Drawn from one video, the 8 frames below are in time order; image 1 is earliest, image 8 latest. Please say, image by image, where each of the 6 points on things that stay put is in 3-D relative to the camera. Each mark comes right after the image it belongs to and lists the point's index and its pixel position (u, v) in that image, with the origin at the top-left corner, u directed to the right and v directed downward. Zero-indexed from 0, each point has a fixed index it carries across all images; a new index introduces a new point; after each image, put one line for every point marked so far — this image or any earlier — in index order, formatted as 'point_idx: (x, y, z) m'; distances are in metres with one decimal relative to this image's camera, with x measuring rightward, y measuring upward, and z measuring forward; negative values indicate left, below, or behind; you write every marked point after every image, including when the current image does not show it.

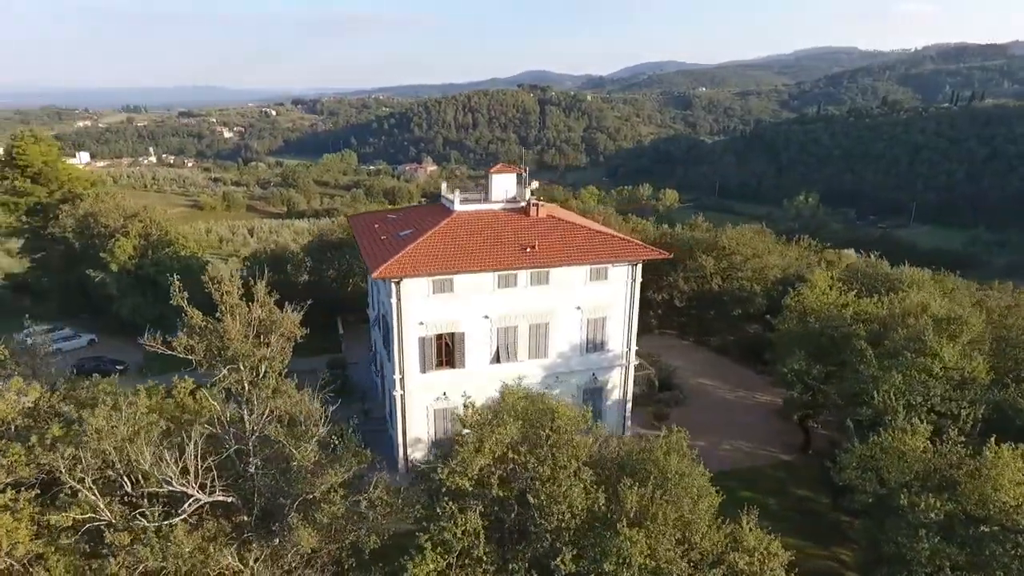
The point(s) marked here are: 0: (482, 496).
0: (-0.8, -4.4, +13.0) m
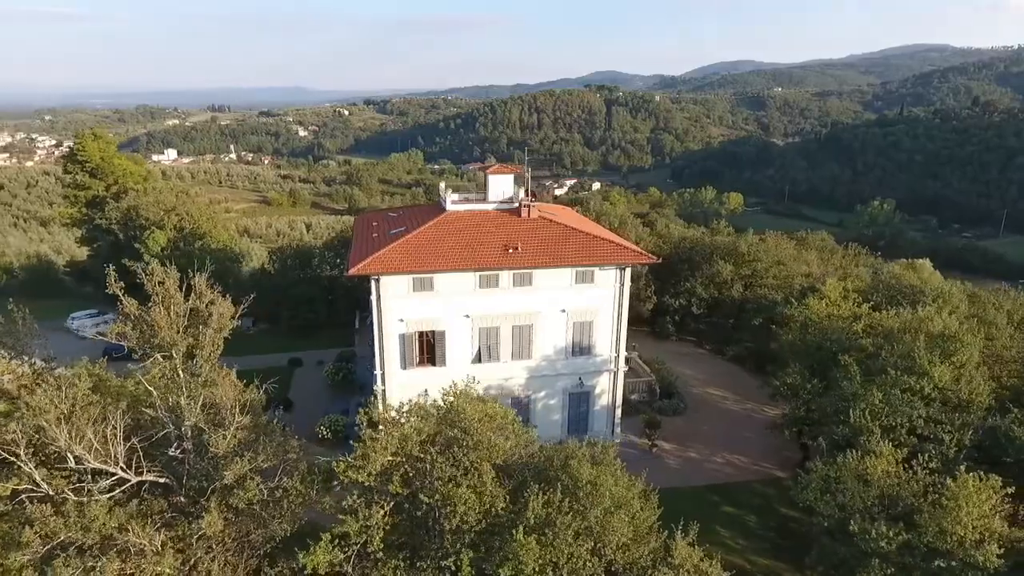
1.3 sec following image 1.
0: (-2.8, -4.3, +13.1) m
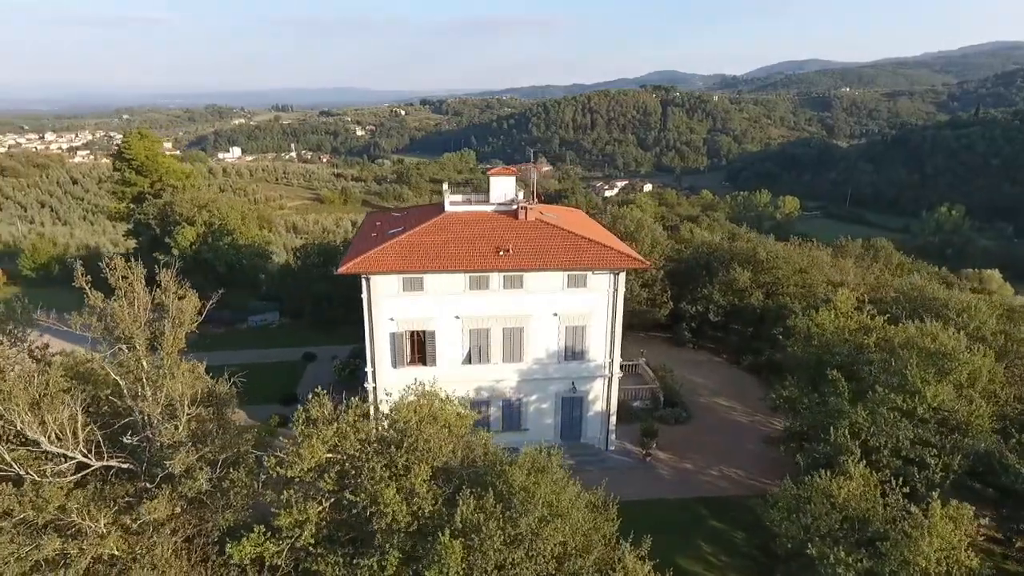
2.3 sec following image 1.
0: (-4.2, -4.3, +13.4) m
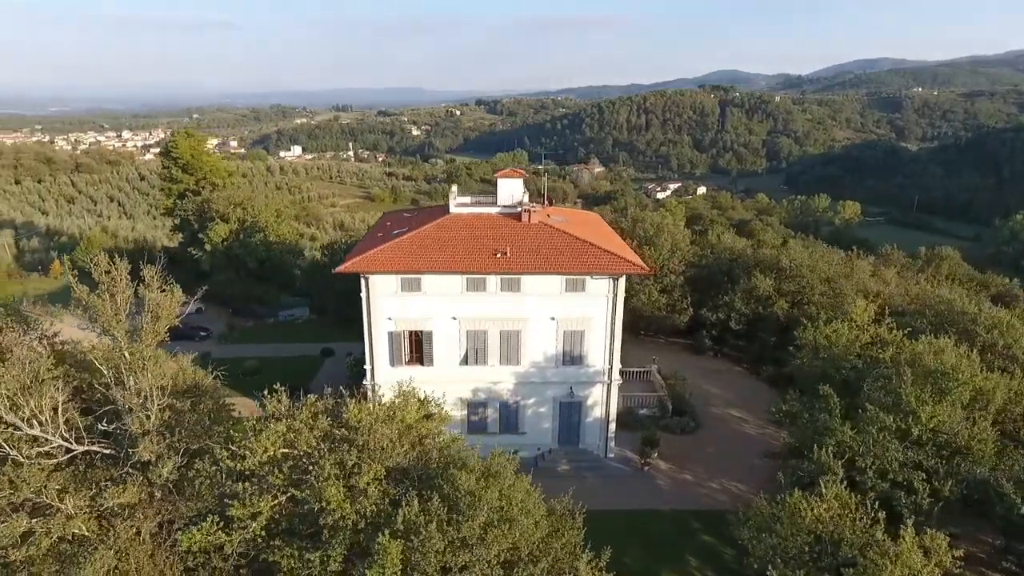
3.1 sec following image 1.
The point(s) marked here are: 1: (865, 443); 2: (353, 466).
0: (-5.3, -4.3, +13.8) m
1: (+9.5, -4.2, +17.0) m
2: (-3.5, -3.9, +13.7) m
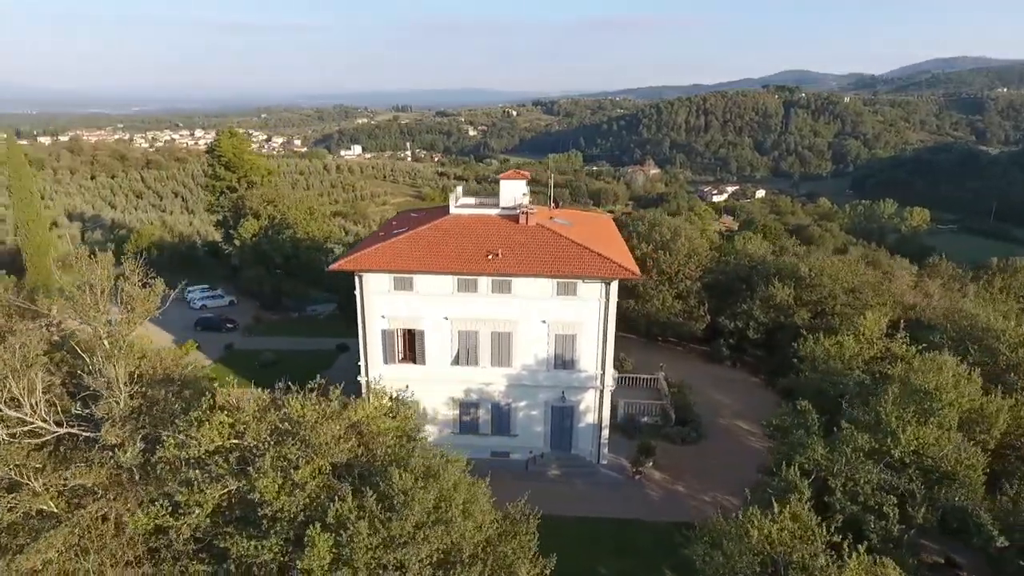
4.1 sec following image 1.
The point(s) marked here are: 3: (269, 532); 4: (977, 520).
0: (-6.7, -4.2, +14.3) m
1: (+8.3, -4.5, +16.2) m
2: (-4.8, -3.8, +14.0) m
3: (-5.3, -5.3, +13.6) m
4: (+10.8, -5.4, +14.7) m
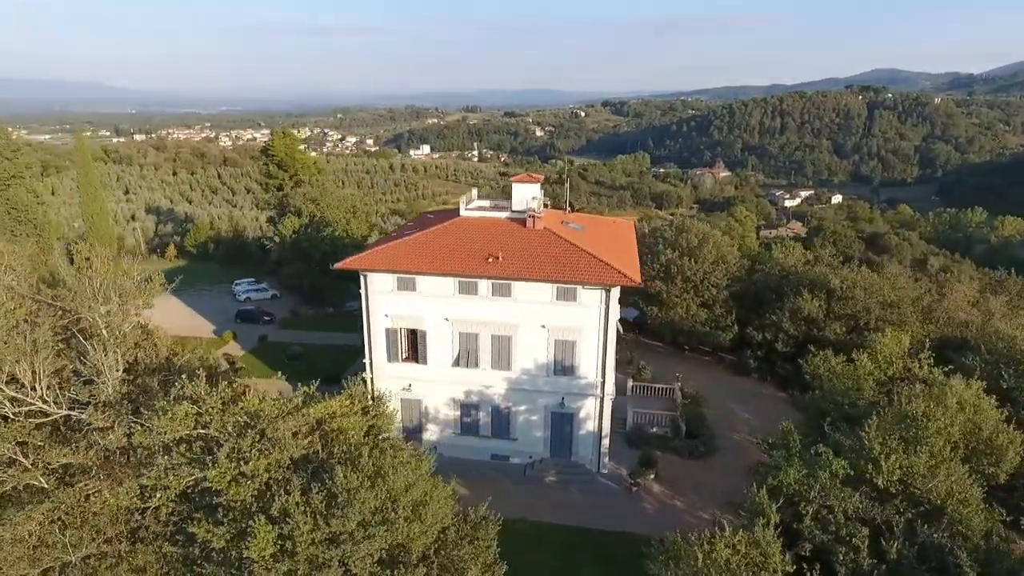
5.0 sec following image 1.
0: (-7.8, -4.1, +15.0) m
1: (+7.3, -4.9, +15.4) m
2: (-6.0, -3.8, +14.6) m
3: (-6.5, -5.2, +14.2) m
4: (+9.6, -5.9, +13.6) m
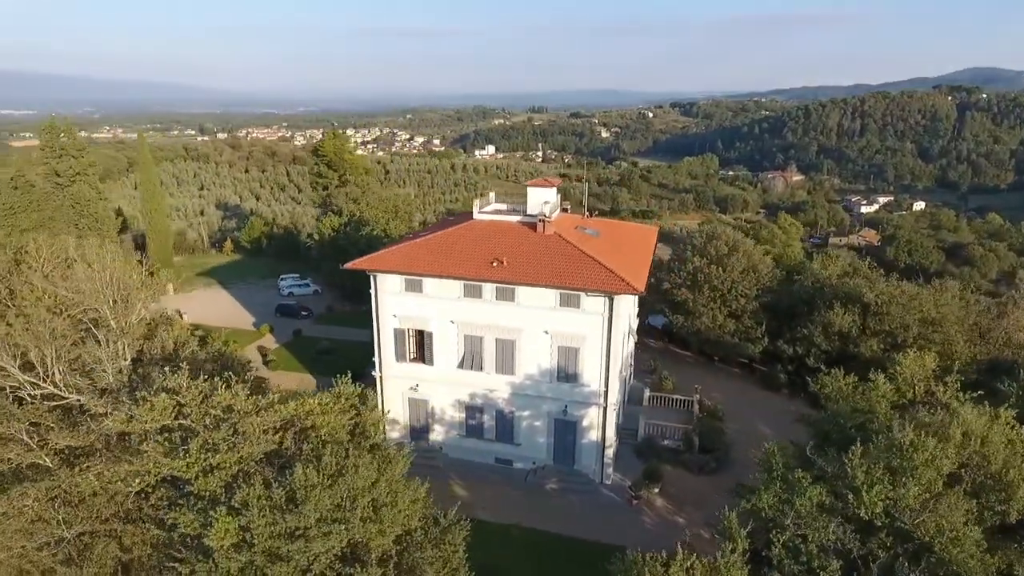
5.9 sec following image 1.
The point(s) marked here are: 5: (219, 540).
0: (-8.7, -4.1, +15.8) m
1: (+6.3, -5.3, +14.6) m
2: (-6.9, -3.8, +15.2) m
3: (-7.5, -5.2, +14.8) m
4: (+8.4, -6.3, +12.6) m
5: (-6.4, -5.5, +13.8) m
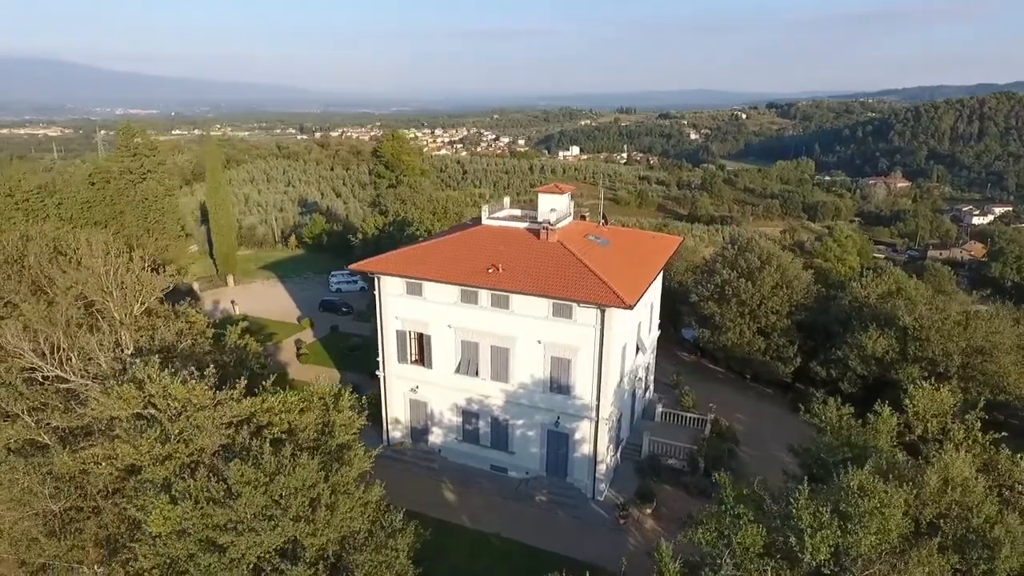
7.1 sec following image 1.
0: (-10.1, -4.0, +16.8) m
1: (+4.6, -5.8, +13.7) m
2: (-8.4, -3.8, +16.0) m
3: (-9.1, -5.1, +15.7) m
4: (+6.4, -6.9, +11.5) m
5: (-8.2, -5.5, +14.6) m
